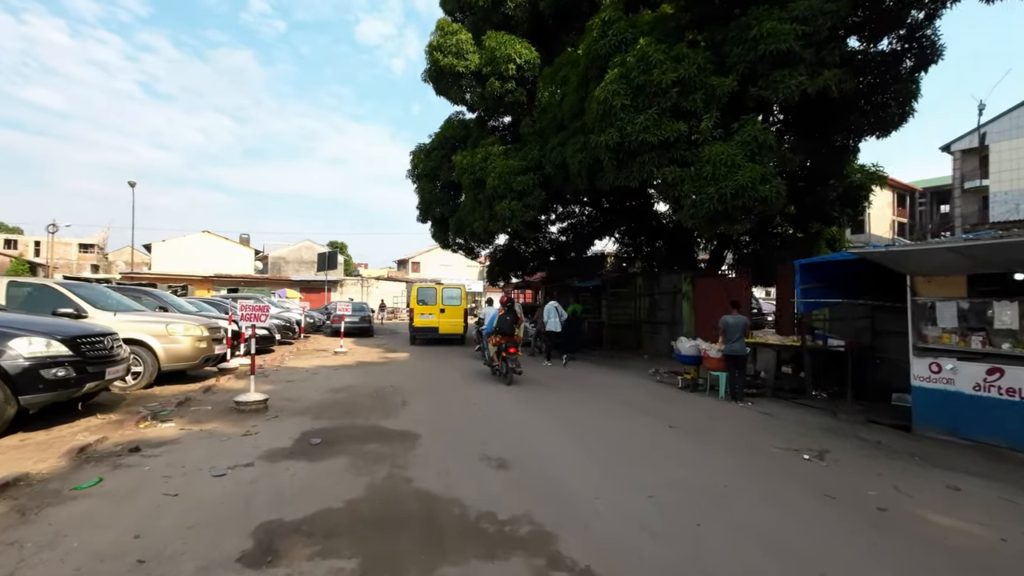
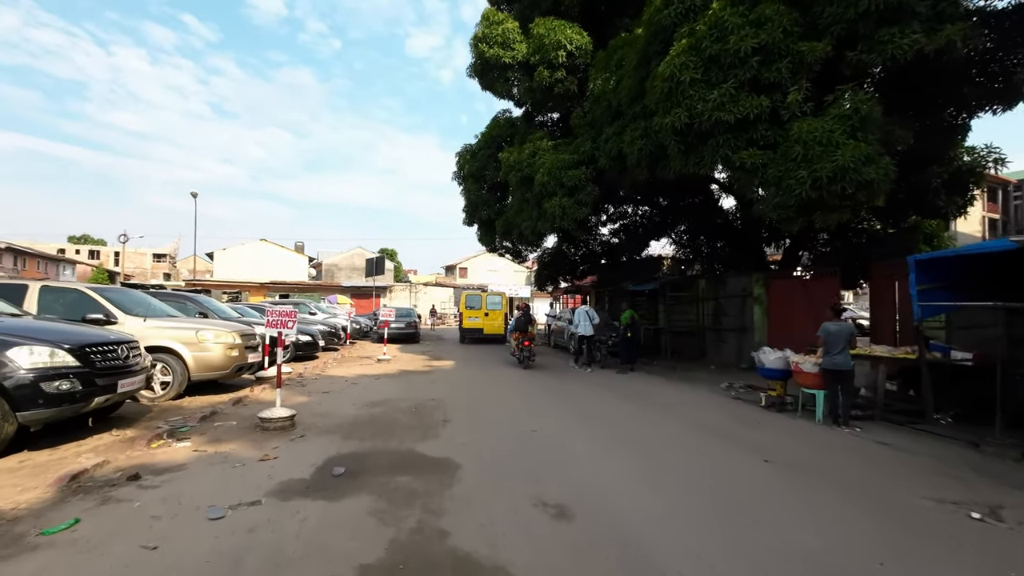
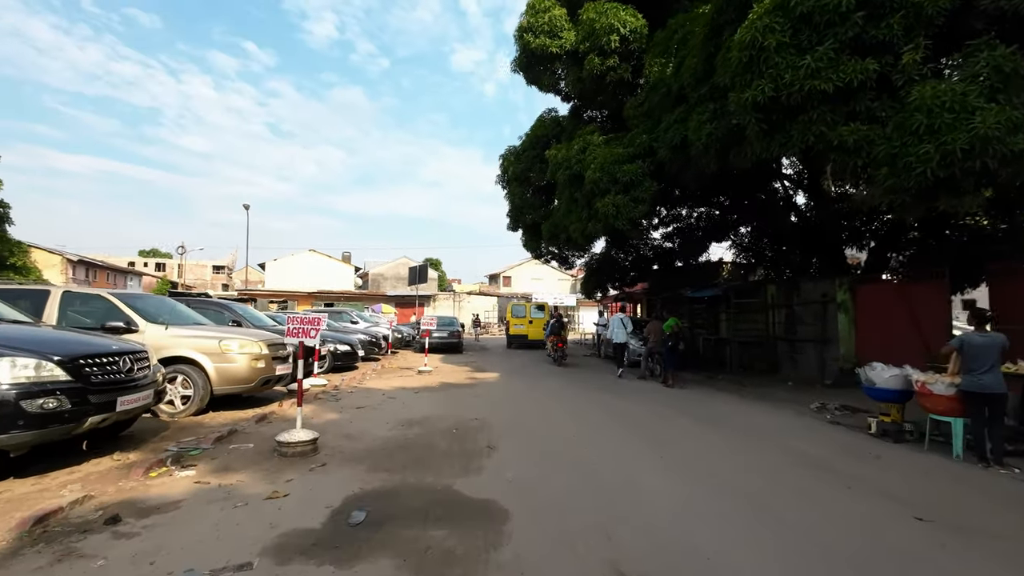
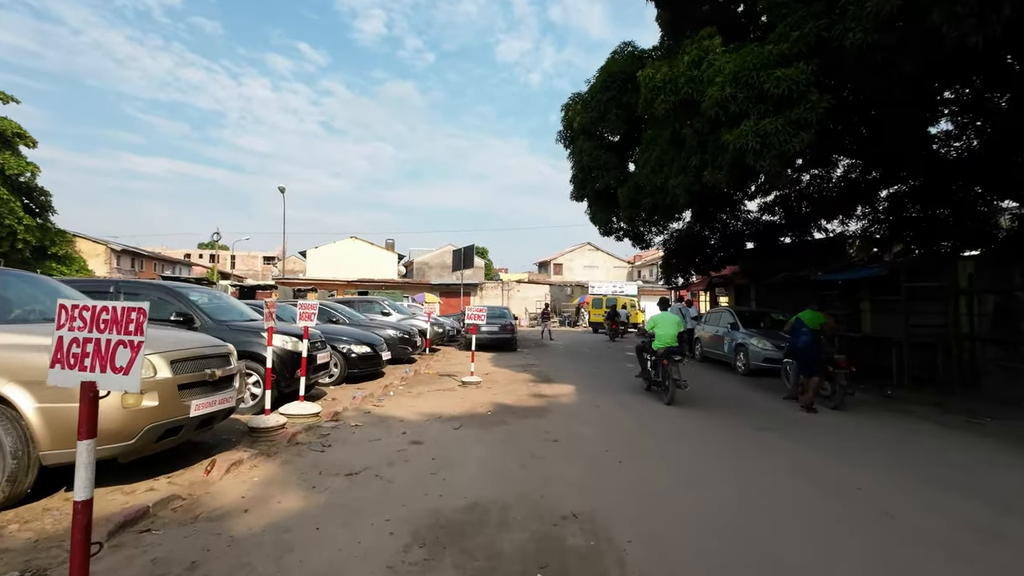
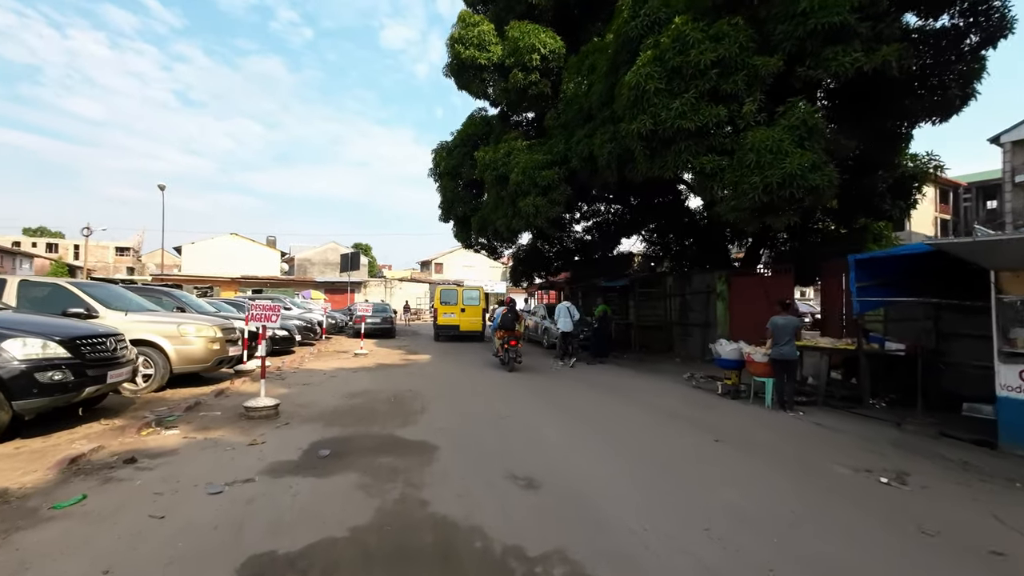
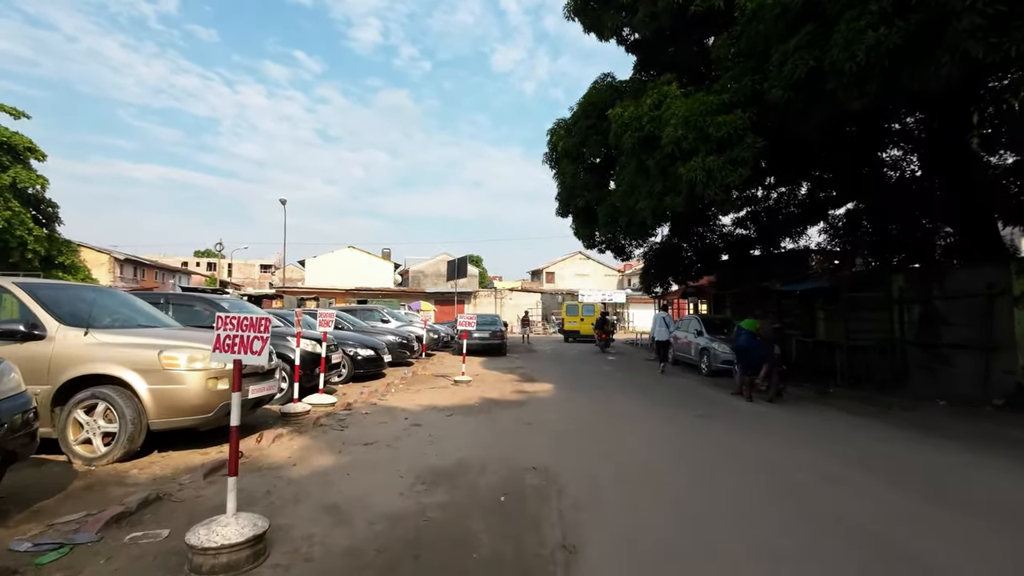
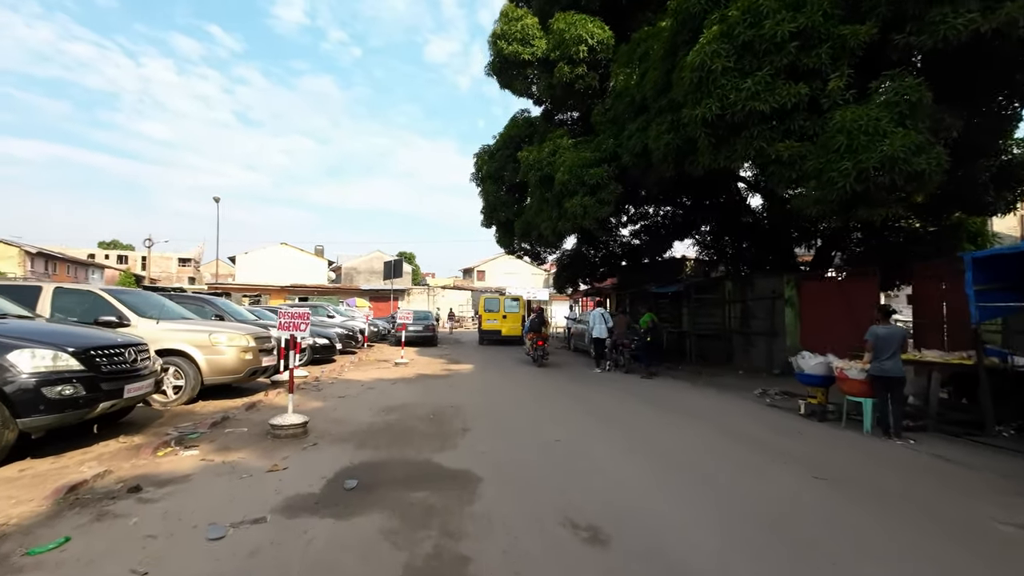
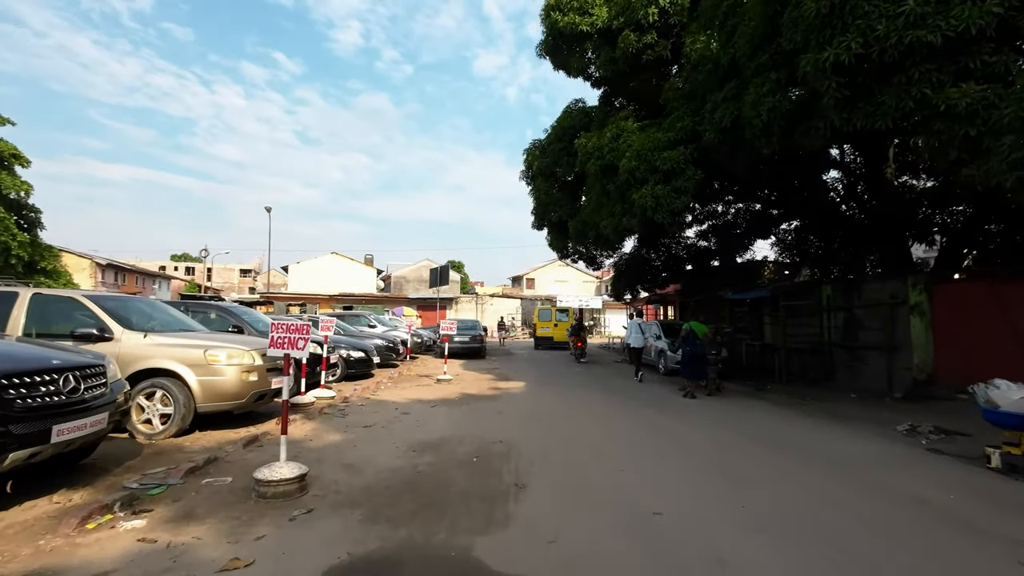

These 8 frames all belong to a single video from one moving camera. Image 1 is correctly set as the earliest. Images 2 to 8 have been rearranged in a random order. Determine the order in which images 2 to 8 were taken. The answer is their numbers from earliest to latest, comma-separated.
5, 2, 7, 3, 8, 6, 4
